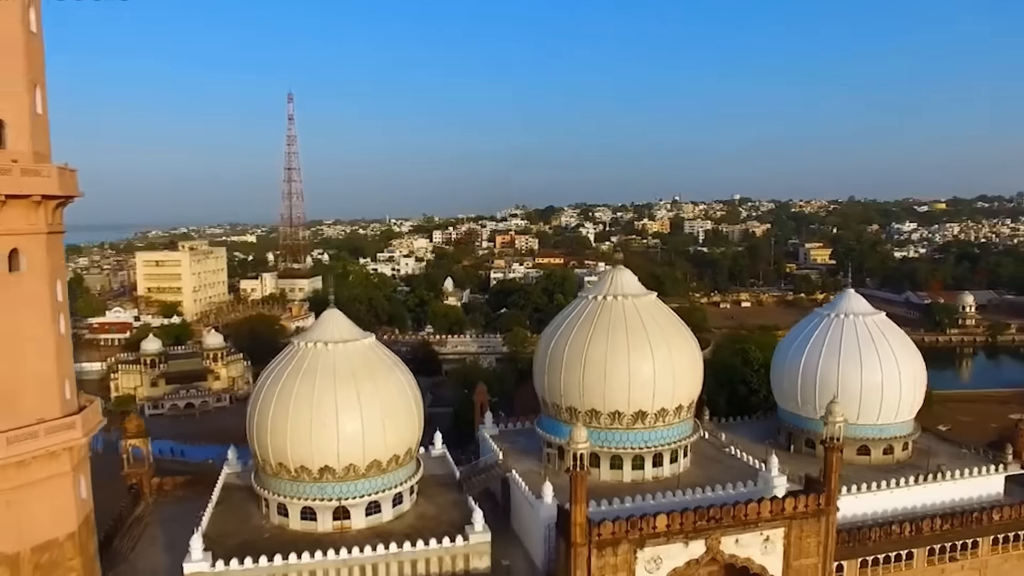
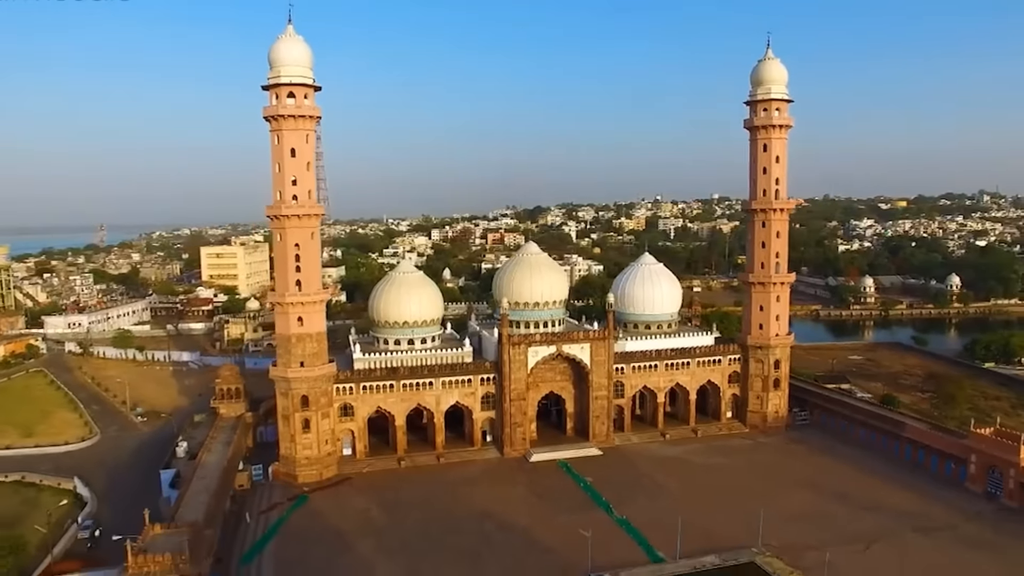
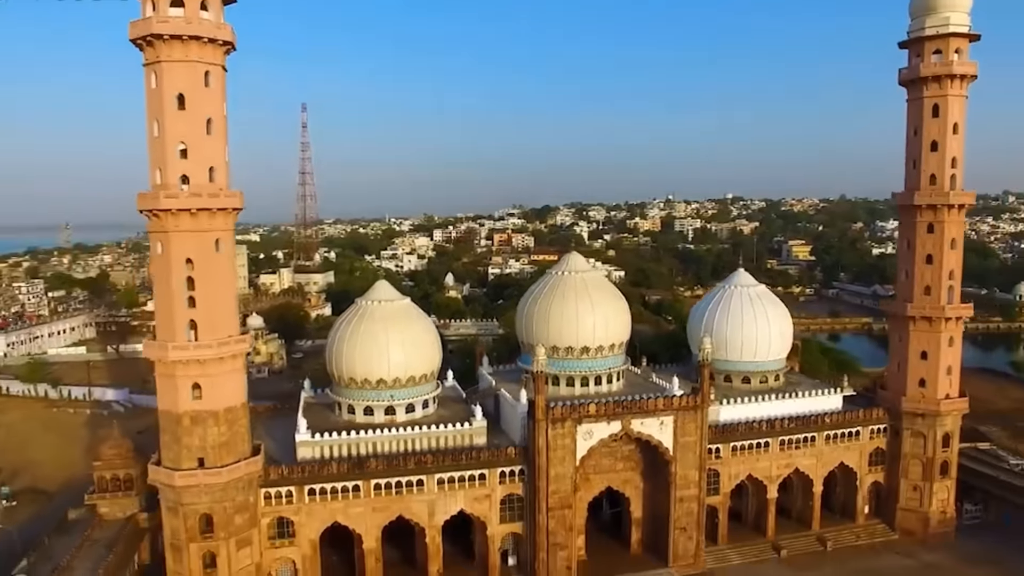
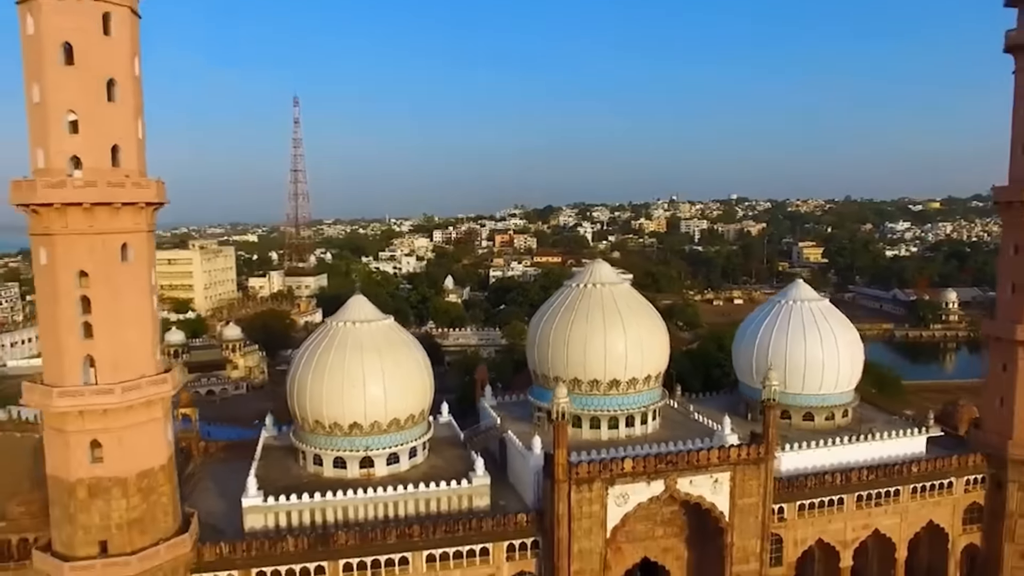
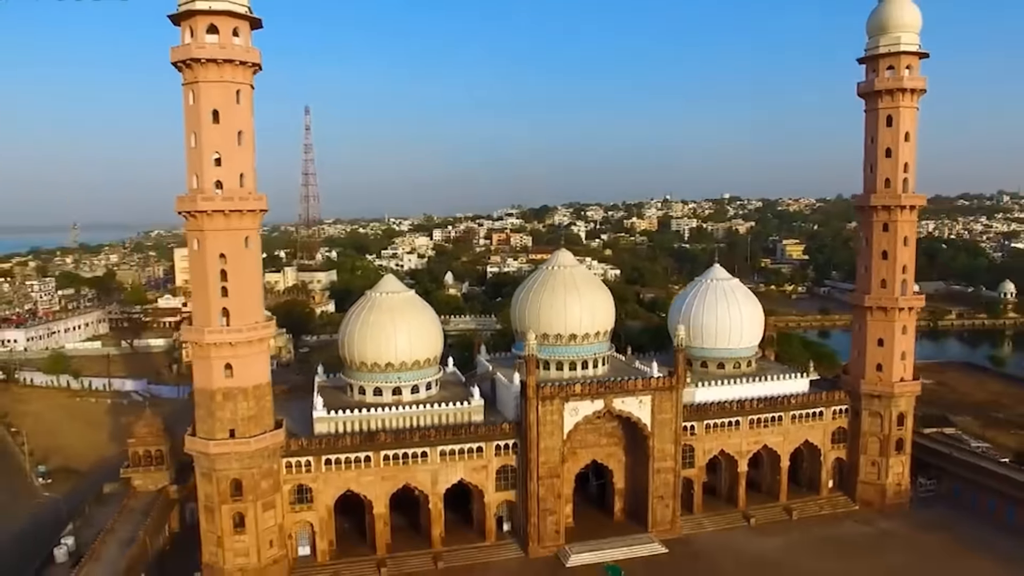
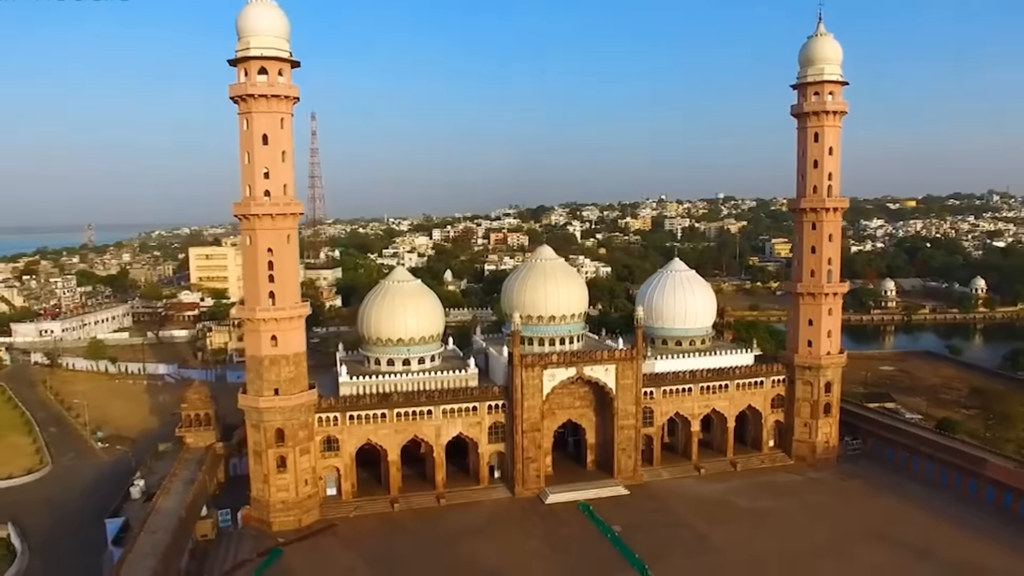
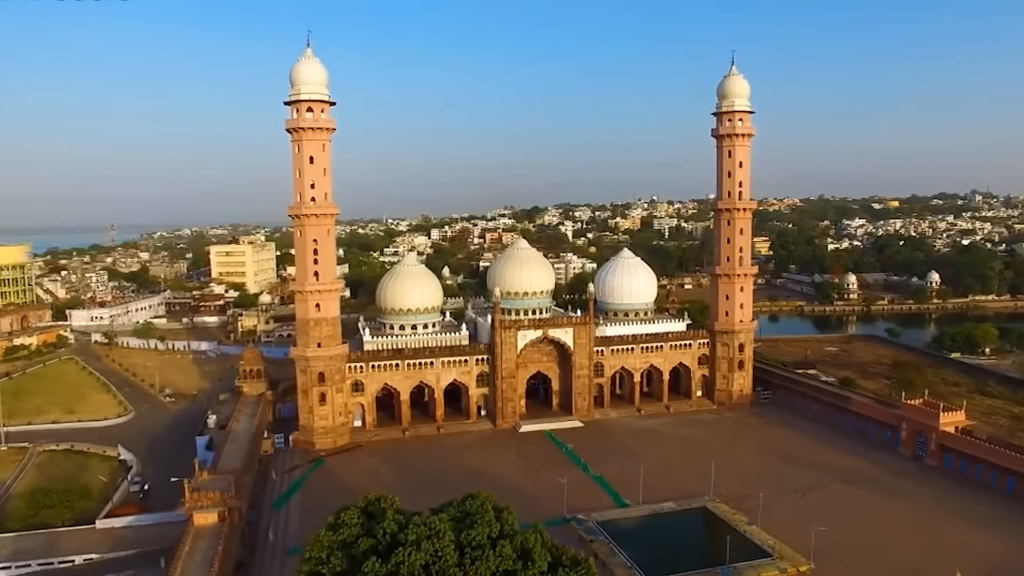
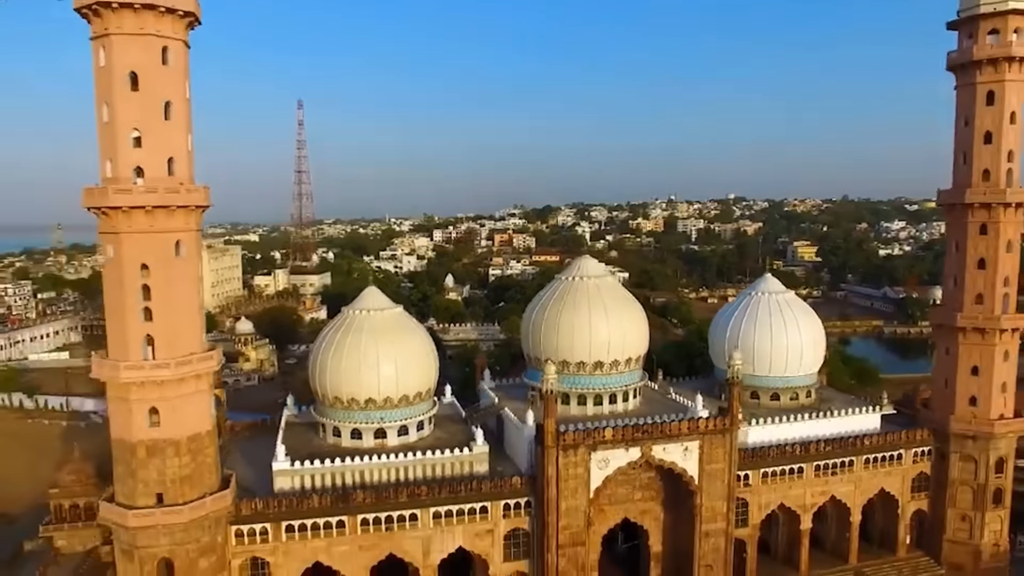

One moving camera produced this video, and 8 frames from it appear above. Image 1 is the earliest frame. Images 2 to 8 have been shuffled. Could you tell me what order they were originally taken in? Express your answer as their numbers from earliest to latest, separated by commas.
4, 8, 3, 5, 6, 2, 7
